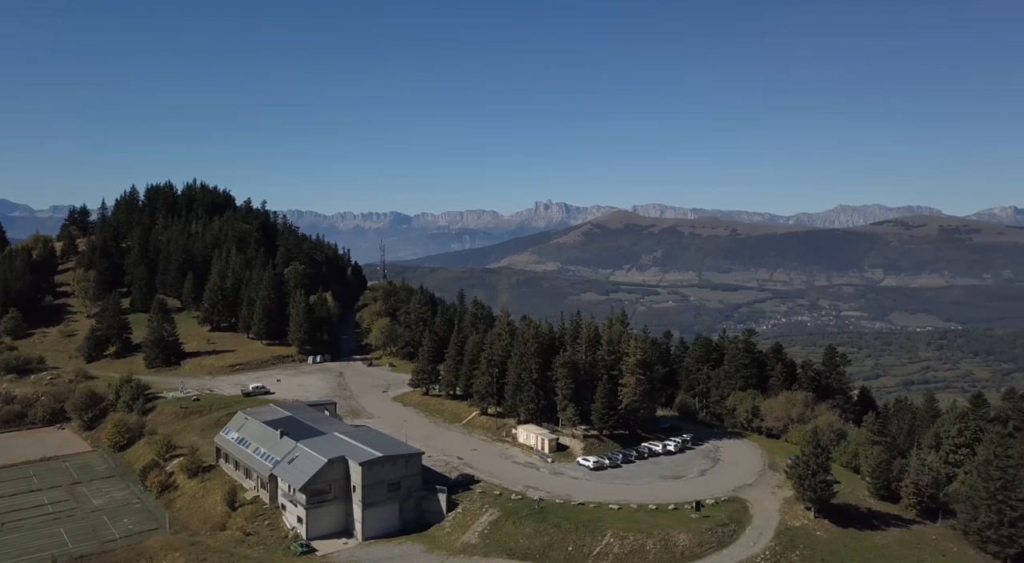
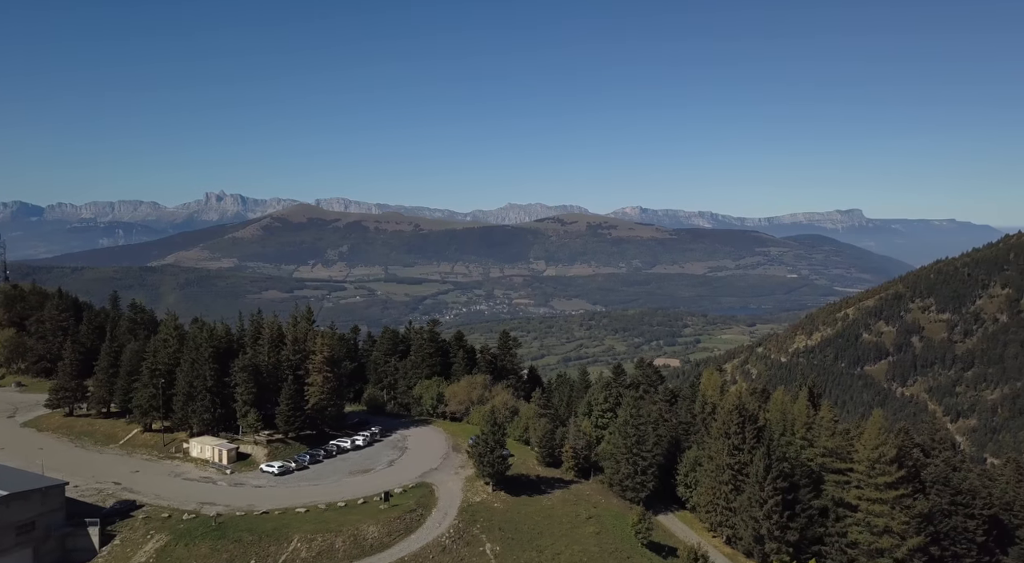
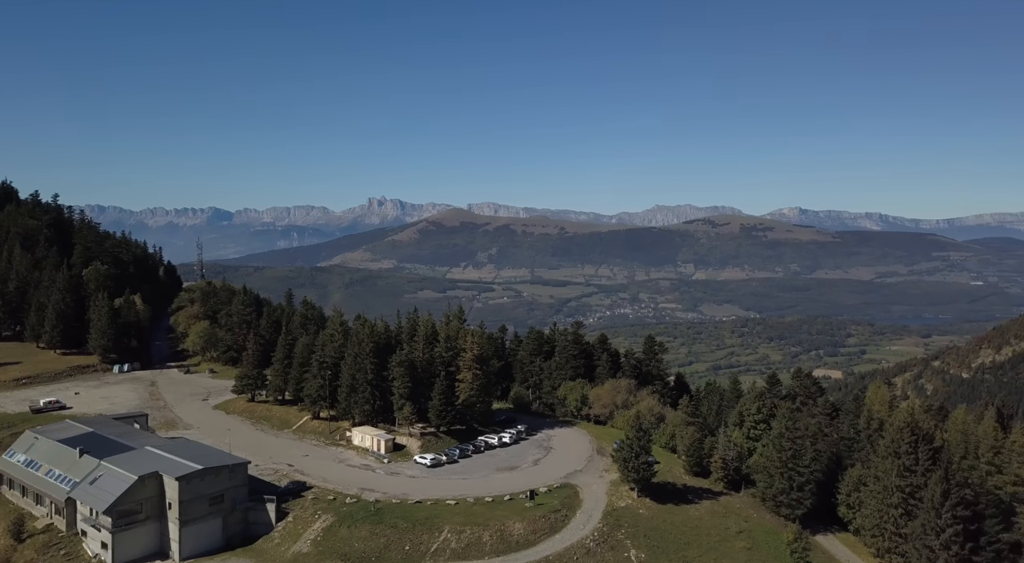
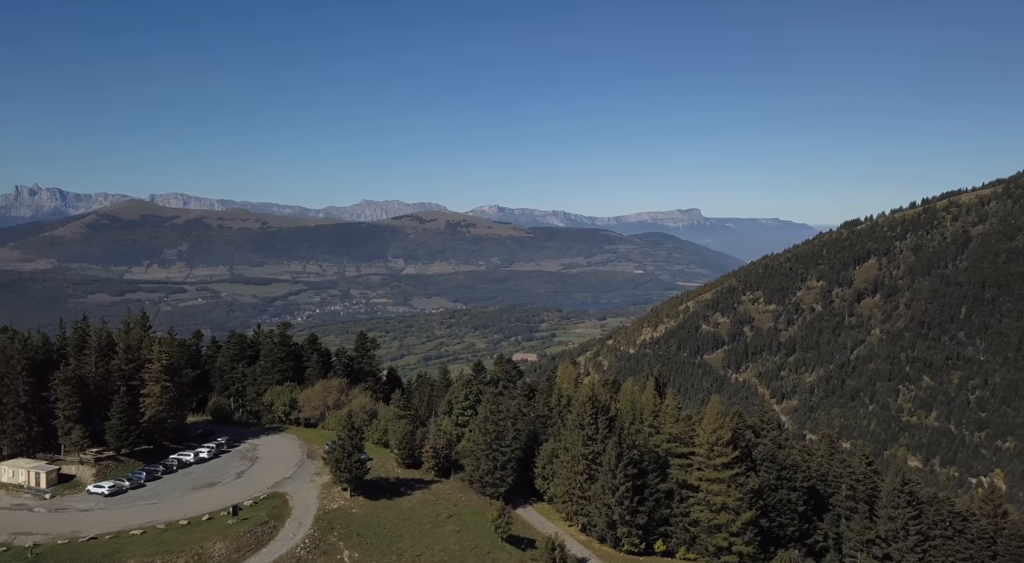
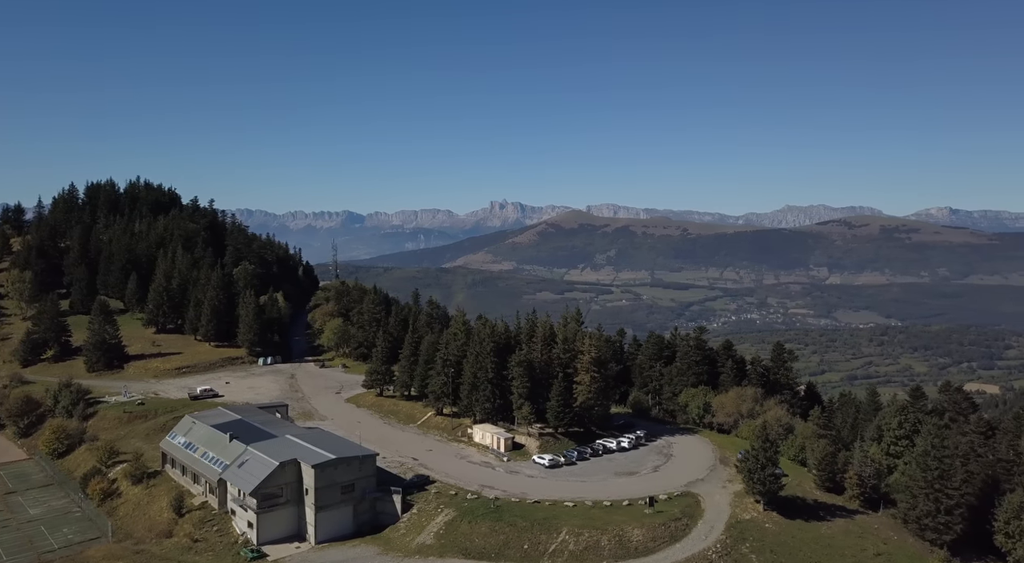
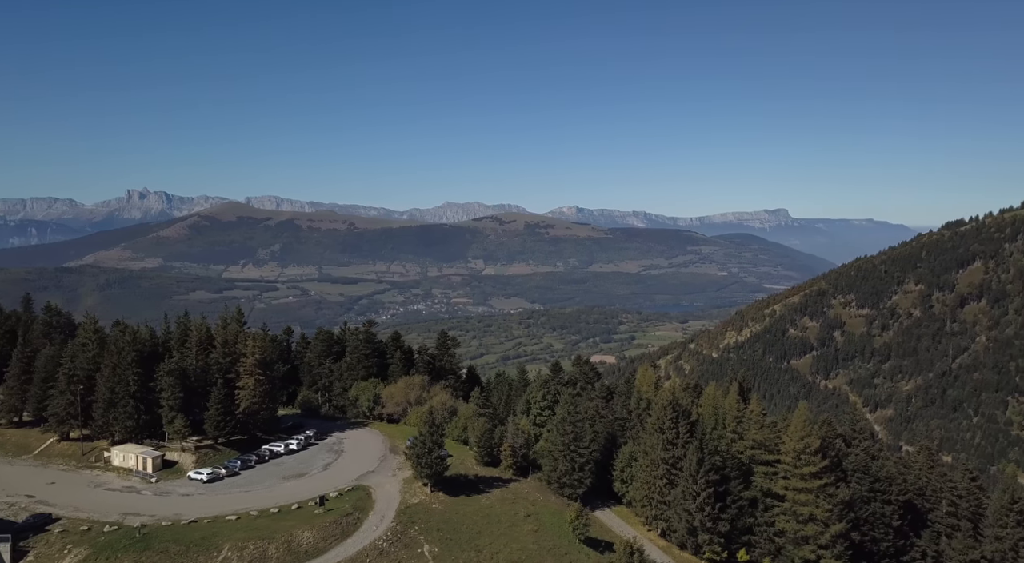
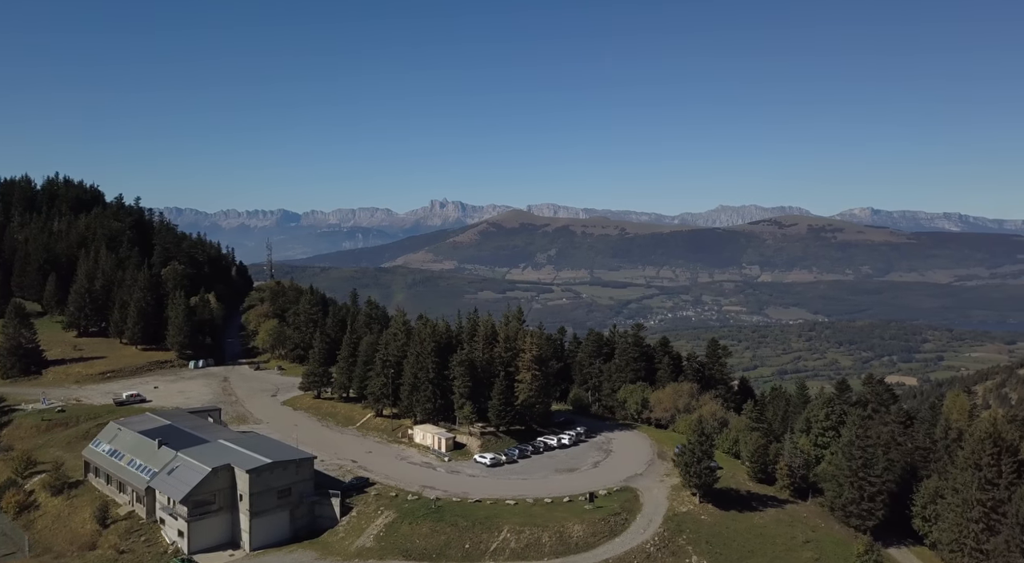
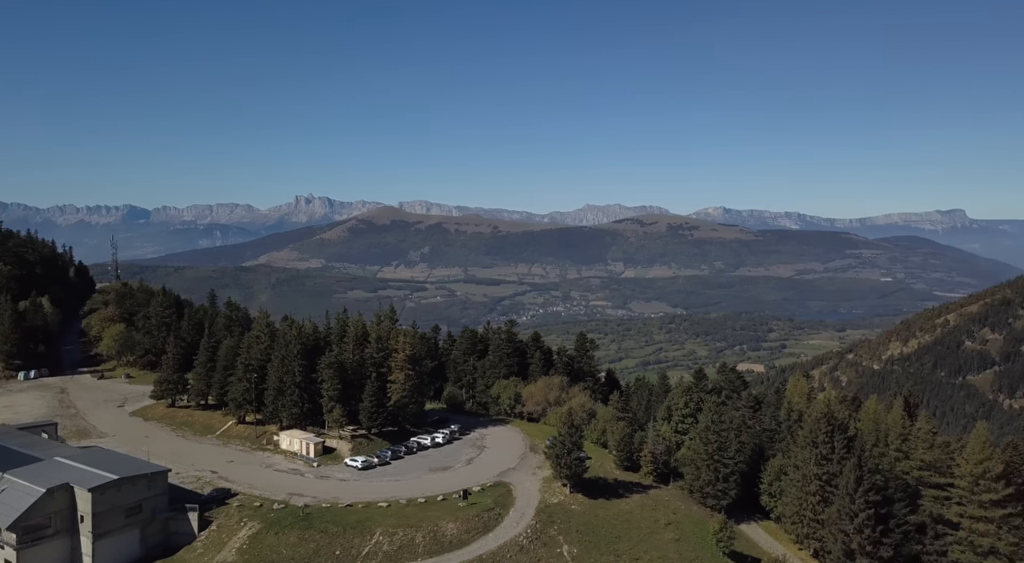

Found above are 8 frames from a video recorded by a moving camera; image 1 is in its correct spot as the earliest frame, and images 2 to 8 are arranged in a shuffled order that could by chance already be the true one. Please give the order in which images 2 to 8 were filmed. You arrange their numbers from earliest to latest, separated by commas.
5, 7, 3, 8, 2, 6, 4
